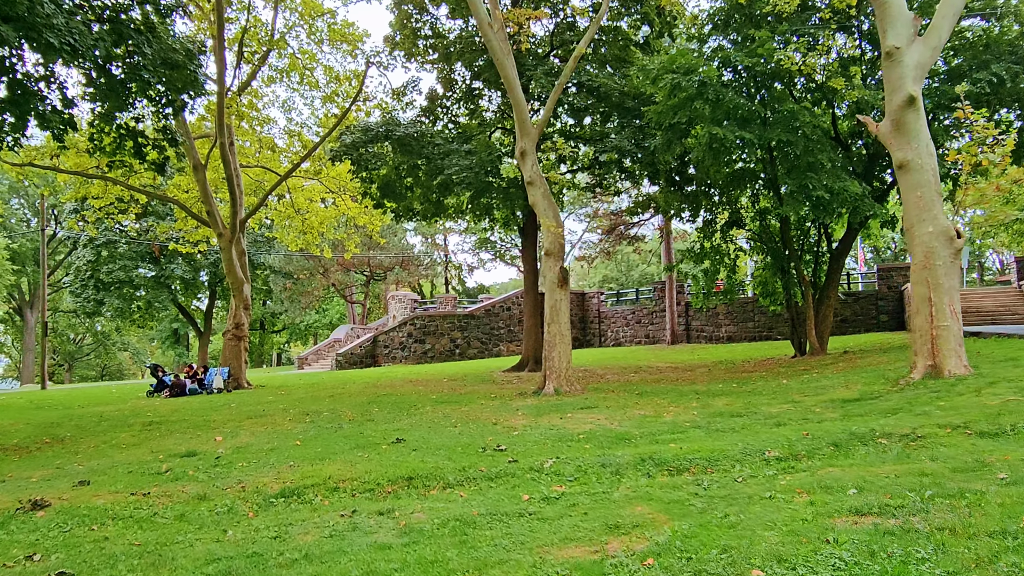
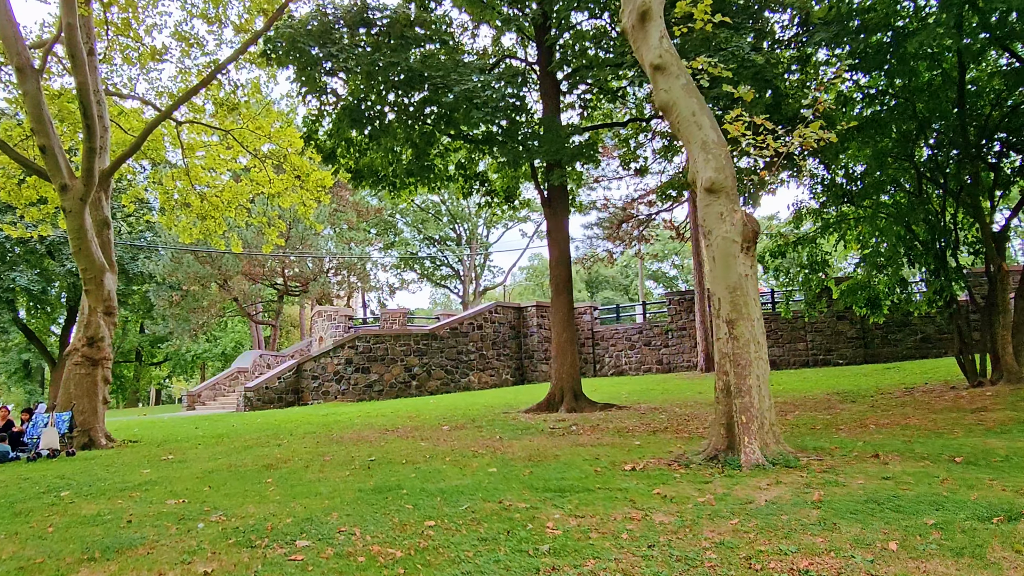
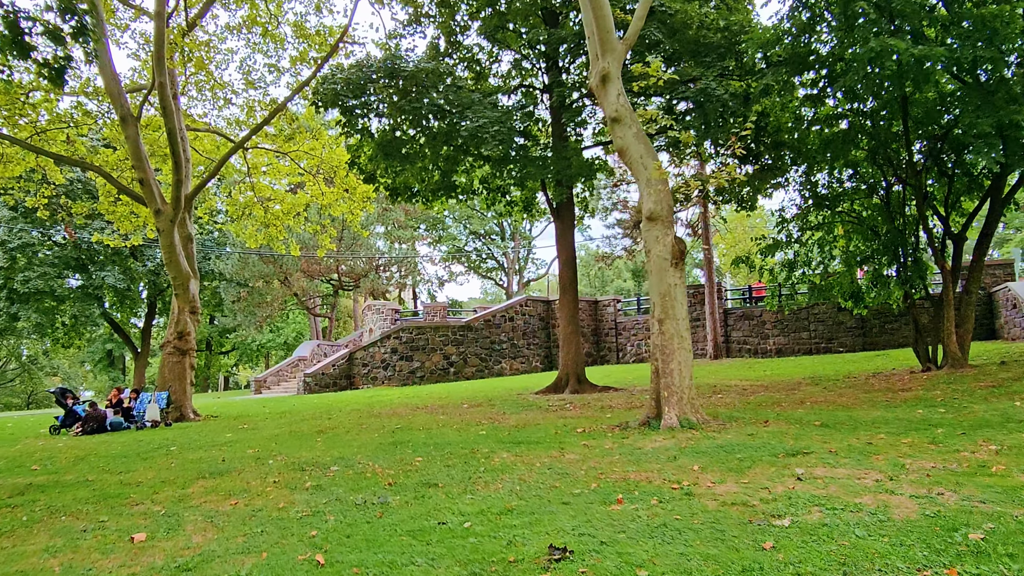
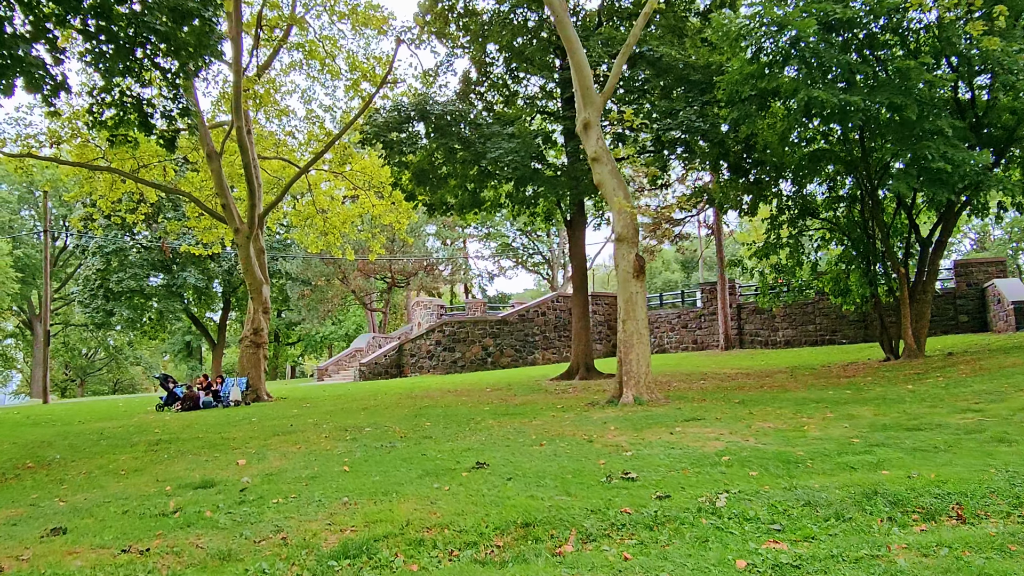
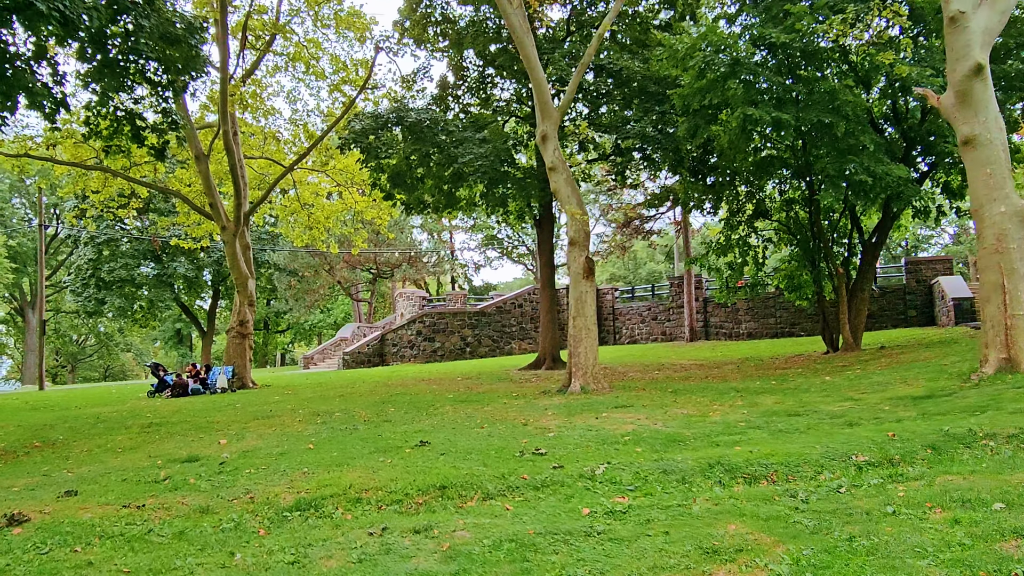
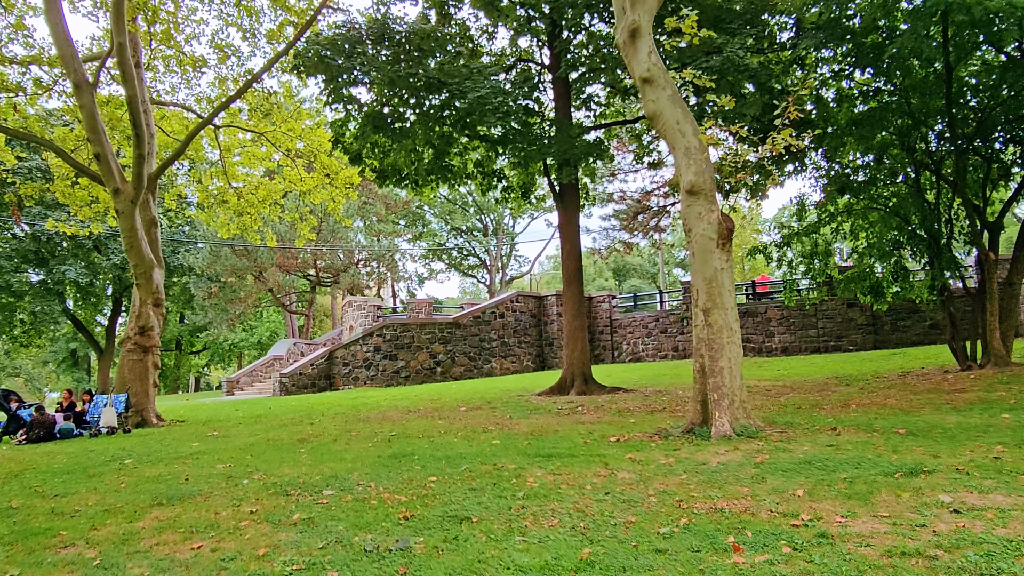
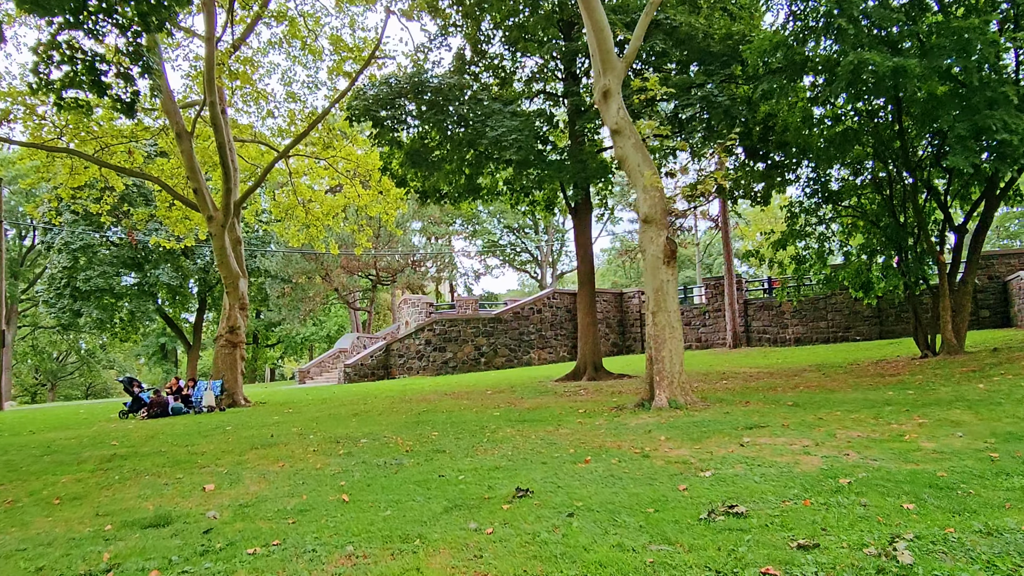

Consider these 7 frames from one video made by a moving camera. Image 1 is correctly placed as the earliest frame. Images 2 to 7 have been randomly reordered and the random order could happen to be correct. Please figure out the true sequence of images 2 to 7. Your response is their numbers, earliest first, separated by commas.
5, 4, 7, 3, 6, 2
